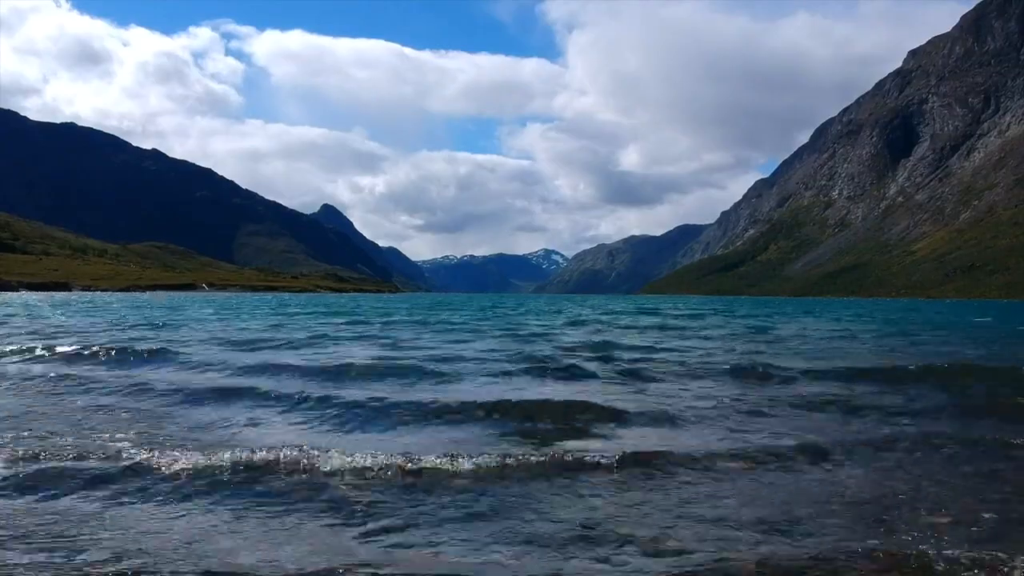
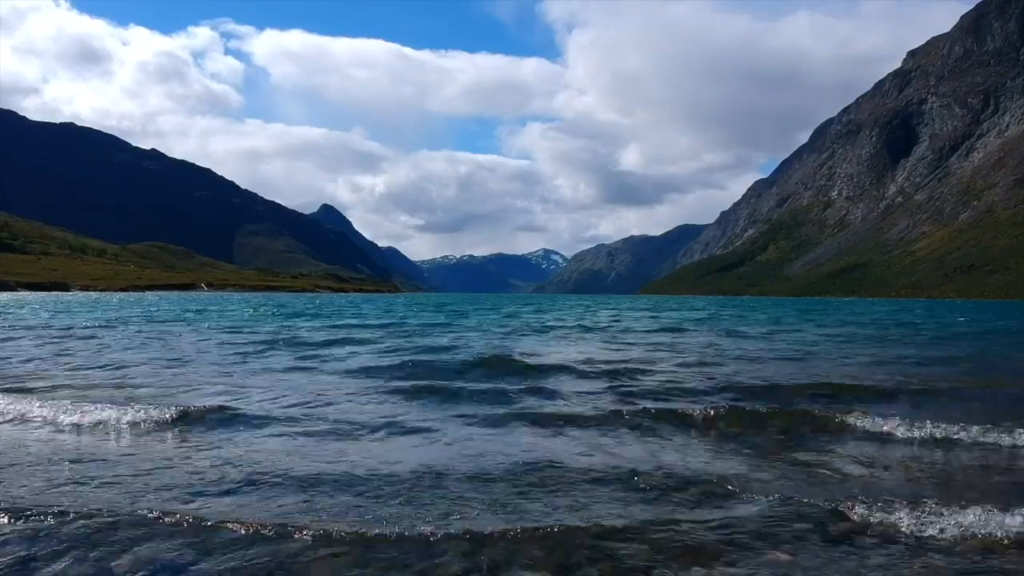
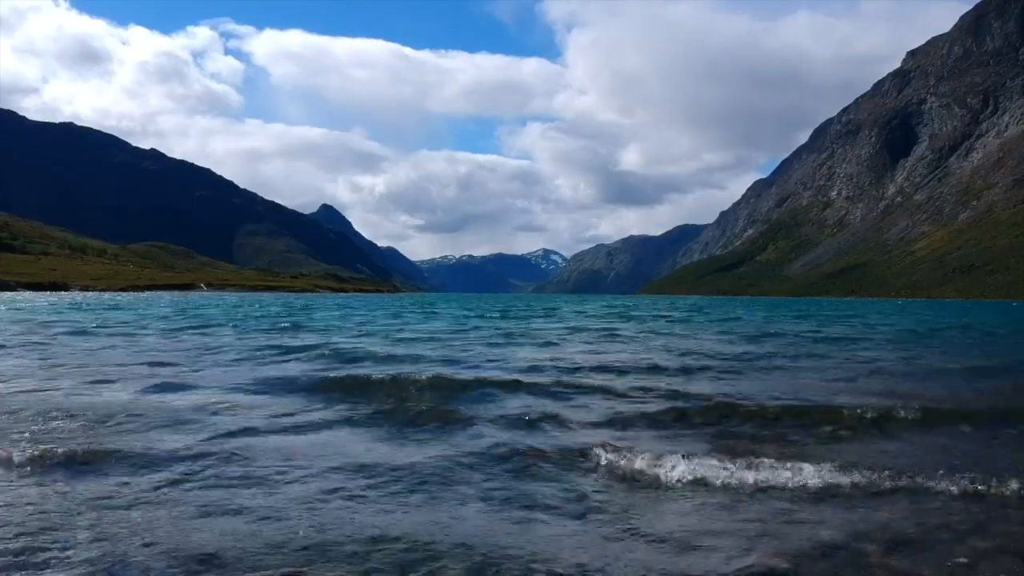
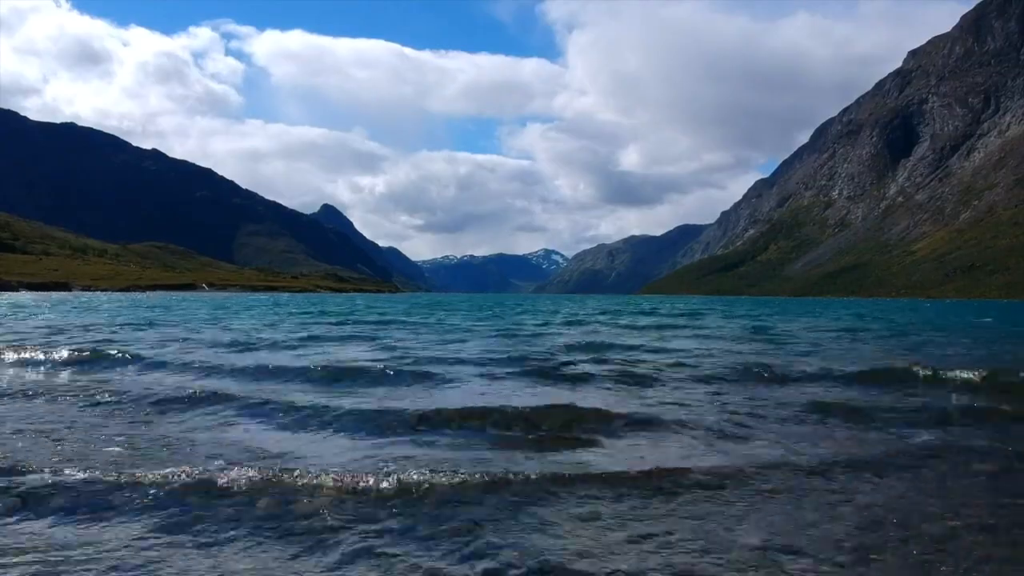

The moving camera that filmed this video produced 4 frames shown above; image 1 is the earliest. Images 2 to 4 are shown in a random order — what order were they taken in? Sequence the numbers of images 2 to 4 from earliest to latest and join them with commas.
4, 2, 3
